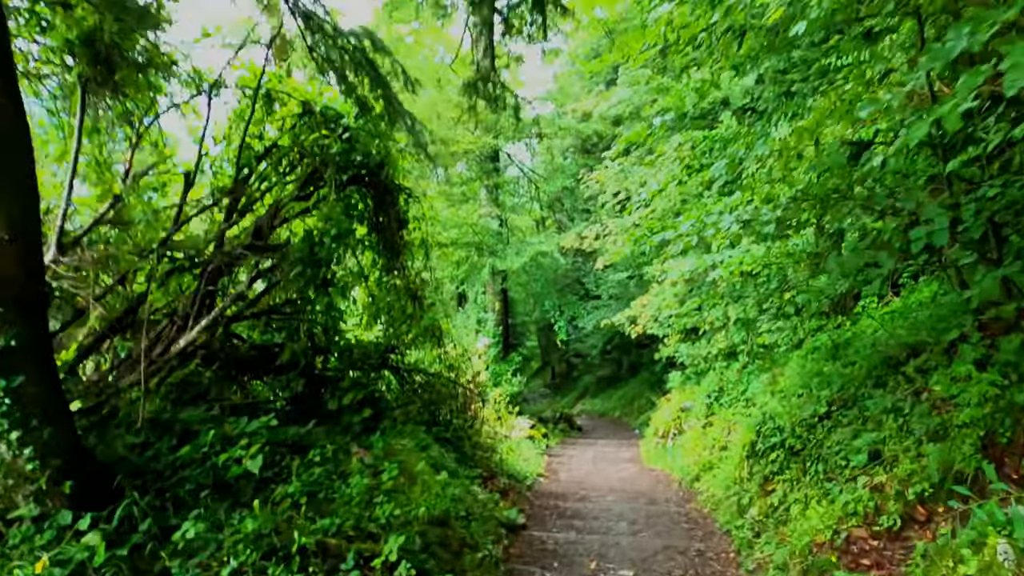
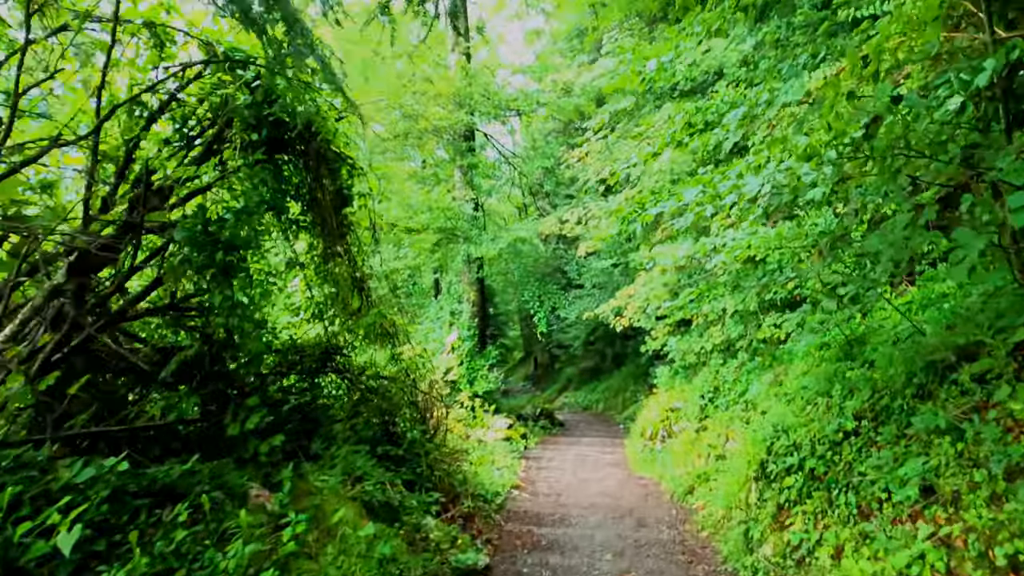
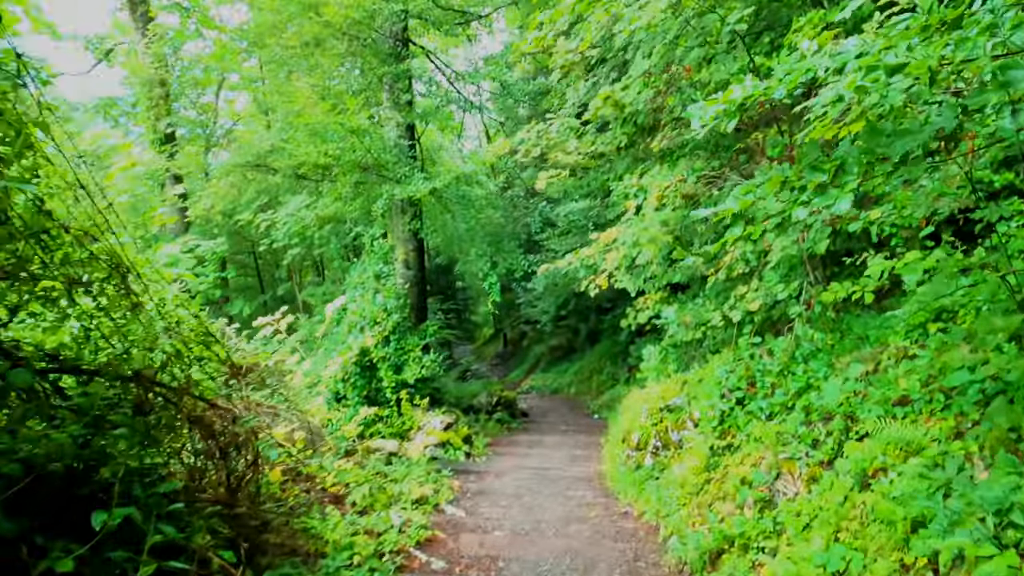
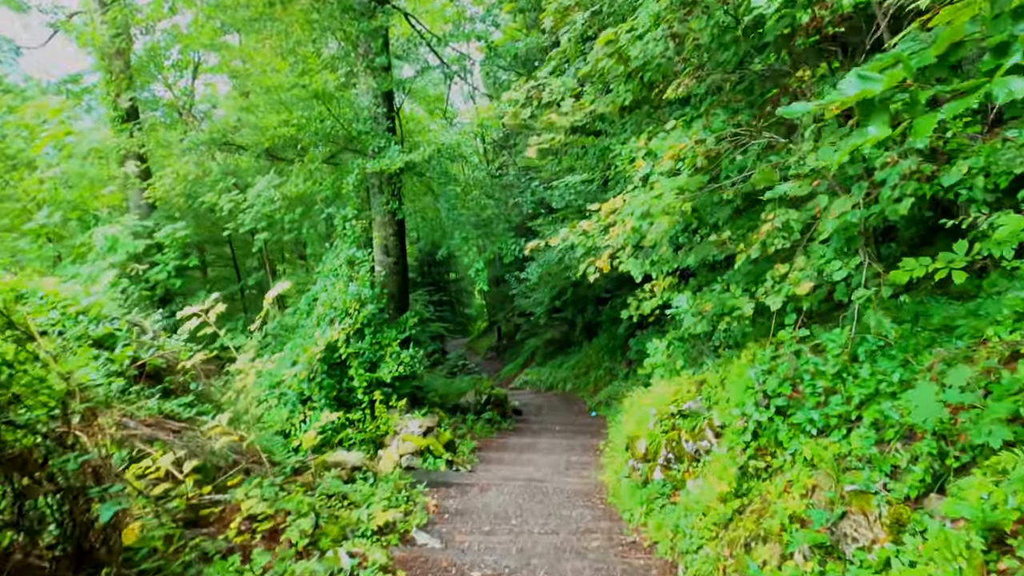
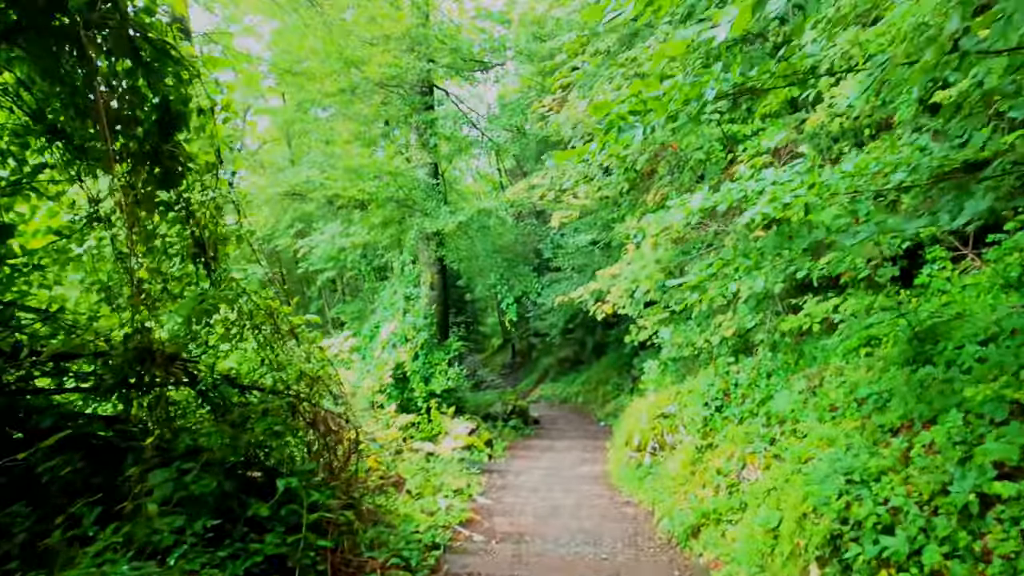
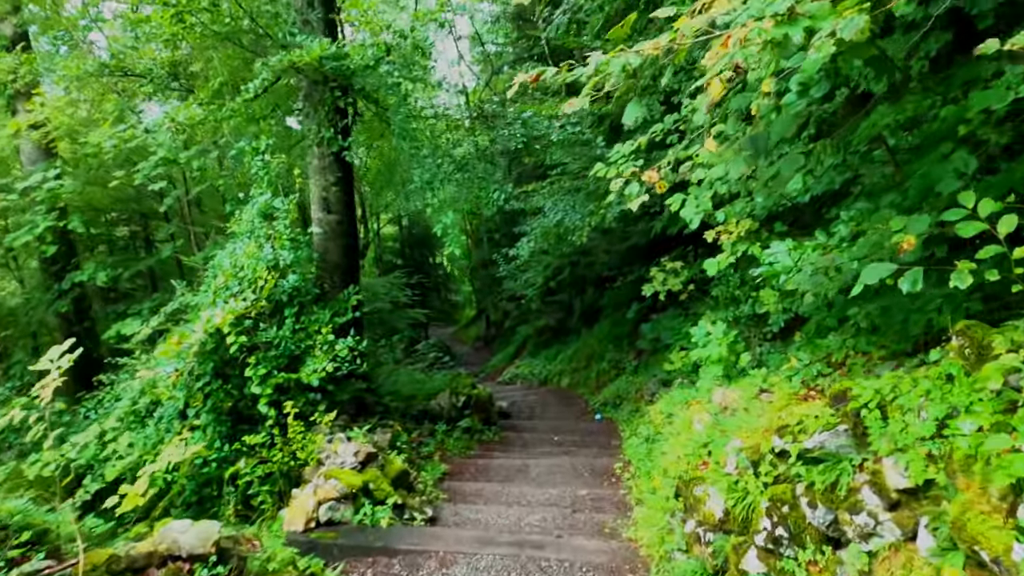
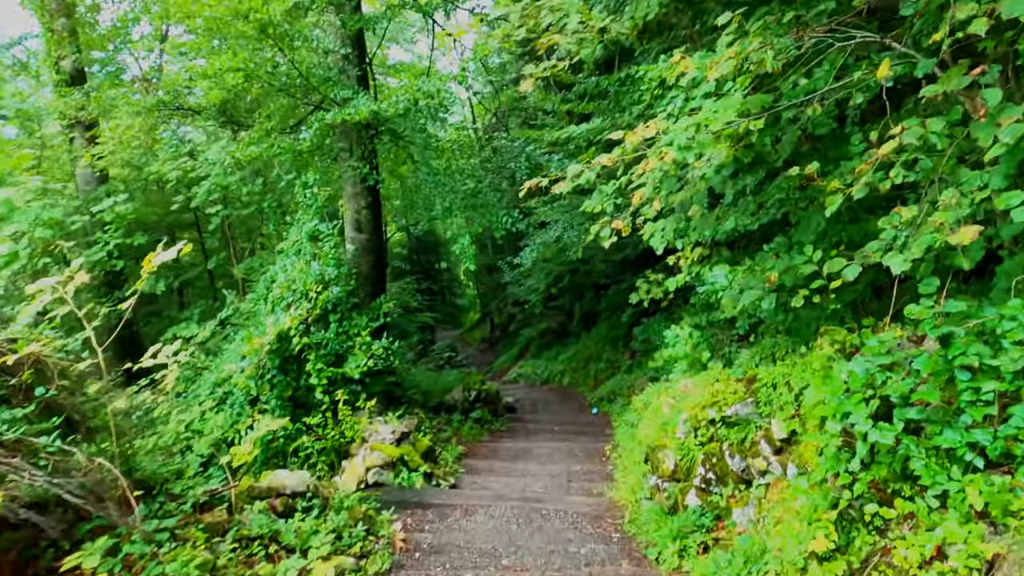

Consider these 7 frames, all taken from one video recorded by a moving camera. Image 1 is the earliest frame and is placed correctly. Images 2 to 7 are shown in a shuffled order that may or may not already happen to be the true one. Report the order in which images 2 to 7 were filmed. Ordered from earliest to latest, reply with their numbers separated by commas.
2, 5, 3, 4, 7, 6
